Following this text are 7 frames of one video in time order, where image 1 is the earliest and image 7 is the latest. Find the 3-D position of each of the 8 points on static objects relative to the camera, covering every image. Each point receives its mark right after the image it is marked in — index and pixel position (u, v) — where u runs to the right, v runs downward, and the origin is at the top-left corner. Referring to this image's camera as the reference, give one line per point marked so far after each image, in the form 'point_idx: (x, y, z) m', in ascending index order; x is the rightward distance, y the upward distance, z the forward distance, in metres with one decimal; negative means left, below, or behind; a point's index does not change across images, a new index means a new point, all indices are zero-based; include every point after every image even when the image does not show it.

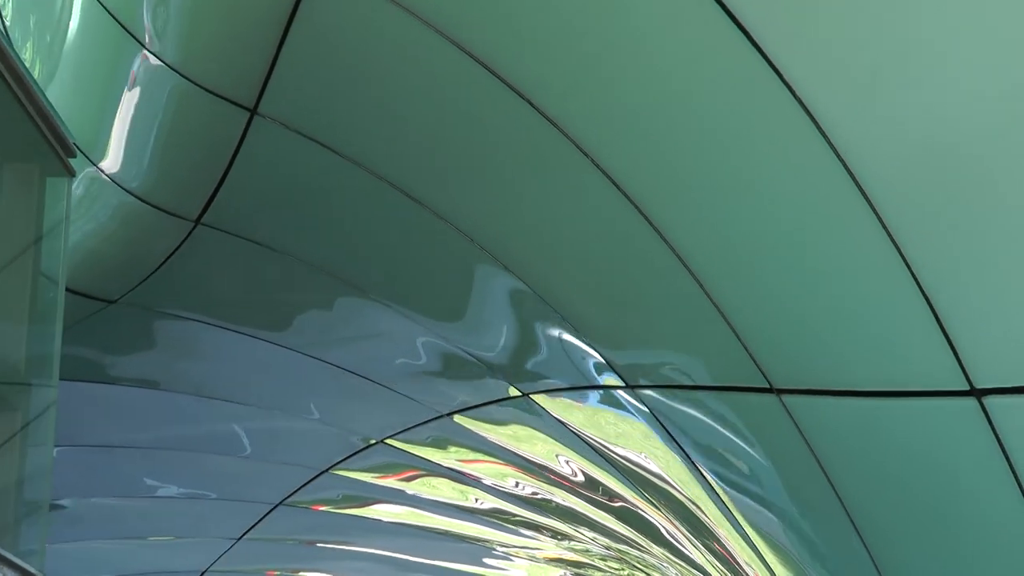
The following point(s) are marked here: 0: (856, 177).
0: (+2.3, +0.8, +6.1) m
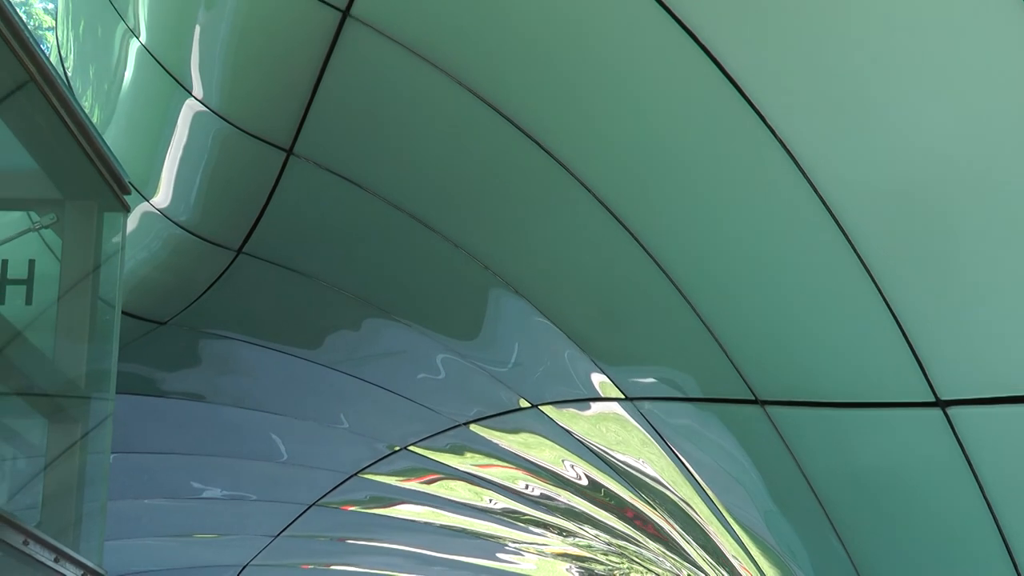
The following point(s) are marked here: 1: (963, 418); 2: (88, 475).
0: (+2.4, +0.7, +6.9) m
1: (+3.4, -1.0, +7.0) m
2: (-3.9, -1.7, +8.7) m
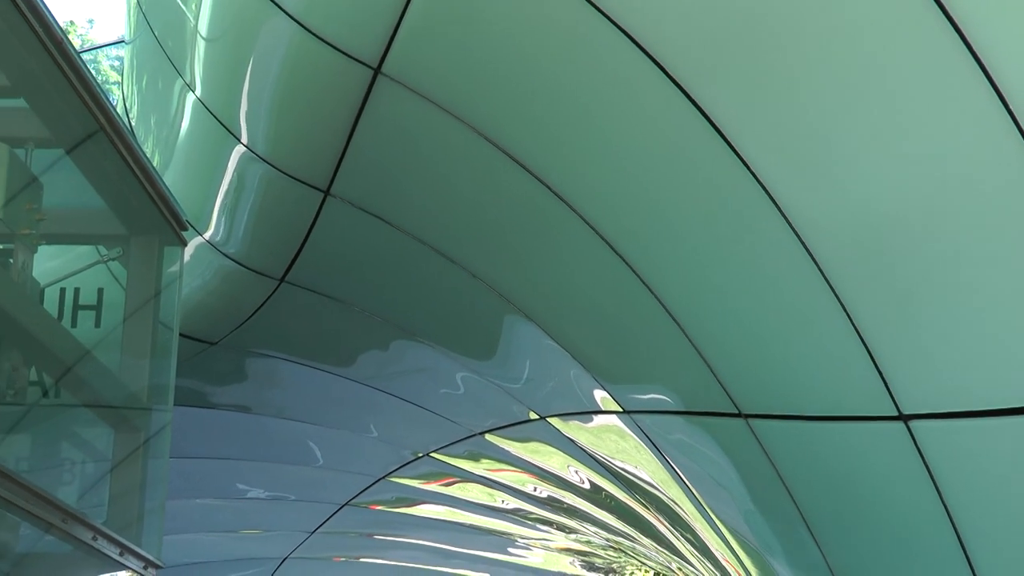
0: (+2.5, +0.5, +7.9) m
1: (+3.5, -1.2, +7.9) m
2: (-3.8, -2.0, +9.8) m
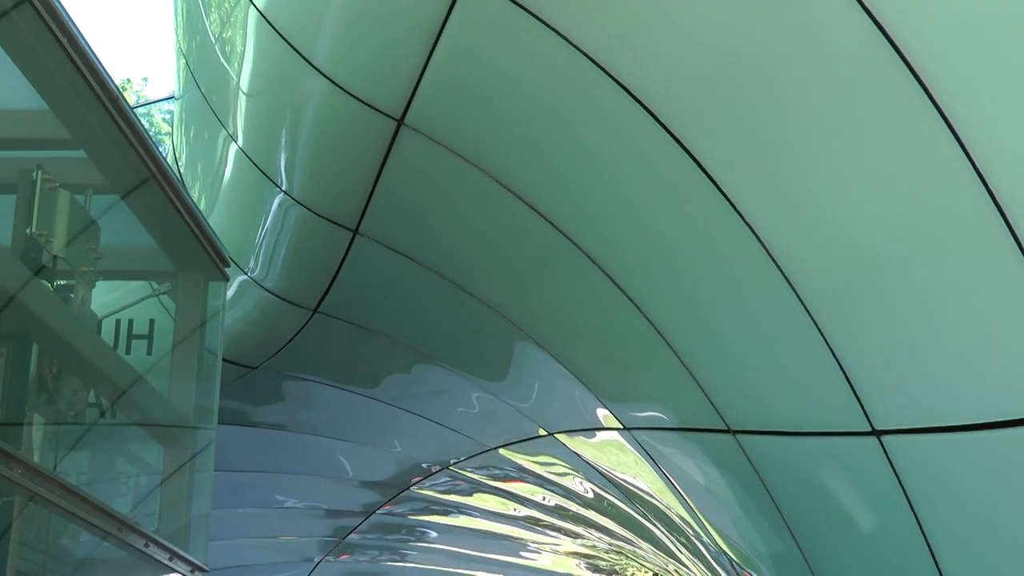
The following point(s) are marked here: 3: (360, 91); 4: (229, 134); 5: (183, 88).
0: (+2.6, +0.2, +8.8) m
1: (+3.6, -1.5, +8.8) m
2: (-3.7, -2.3, +10.7) m
3: (-1.7, +2.3, +10.7) m
4: (-4.0, +2.1, +13.2) m
5: (-5.0, +3.0, +14.4) m
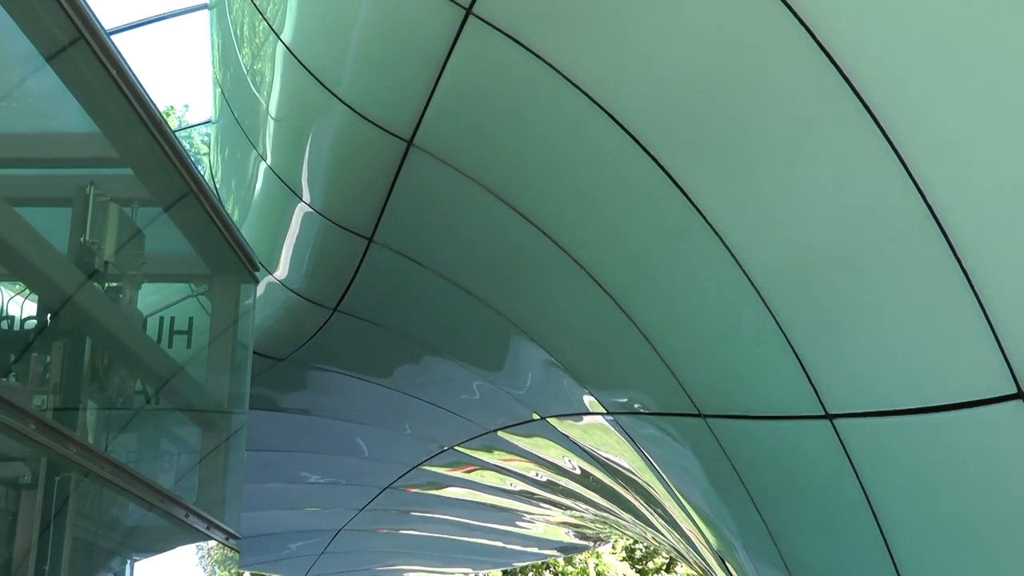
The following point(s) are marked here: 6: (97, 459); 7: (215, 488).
0: (+2.5, +0.2, +10.1) m
1: (+3.5, -1.5, +10.0) m
2: (-3.7, -2.3, +12.0) m
3: (-1.8, +2.2, +12.0) m
4: (-4.0, +2.1, +14.6) m
5: (-5.0, +3.0, +15.7) m
6: (-4.2, -1.7, +9.3) m
7: (-3.7, -2.5, +11.7) m
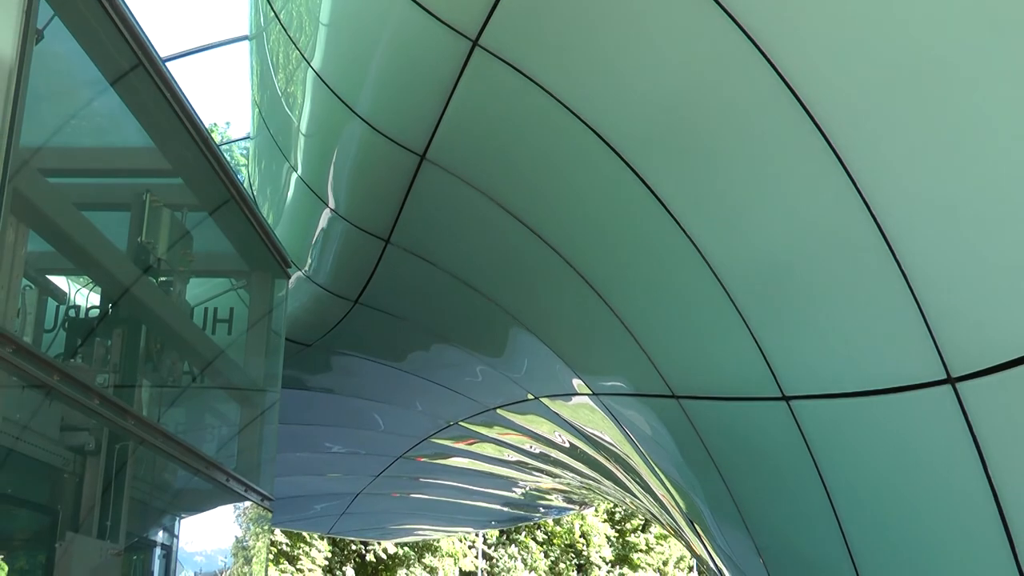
0: (+2.5, +0.2, +11.6) m
1: (+3.5, -1.5, +11.5) m
2: (-3.7, -2.3, +13.7) m
3: (-1.7, +2.3, +13.7) m
4: (-3.9, +2.2, +16.2) m
5: (-4.8, +3.0, +17.4) m
6: (-4.2, -1.7, +11.0) m
7: (-3.8, -2.4, +13.3) m
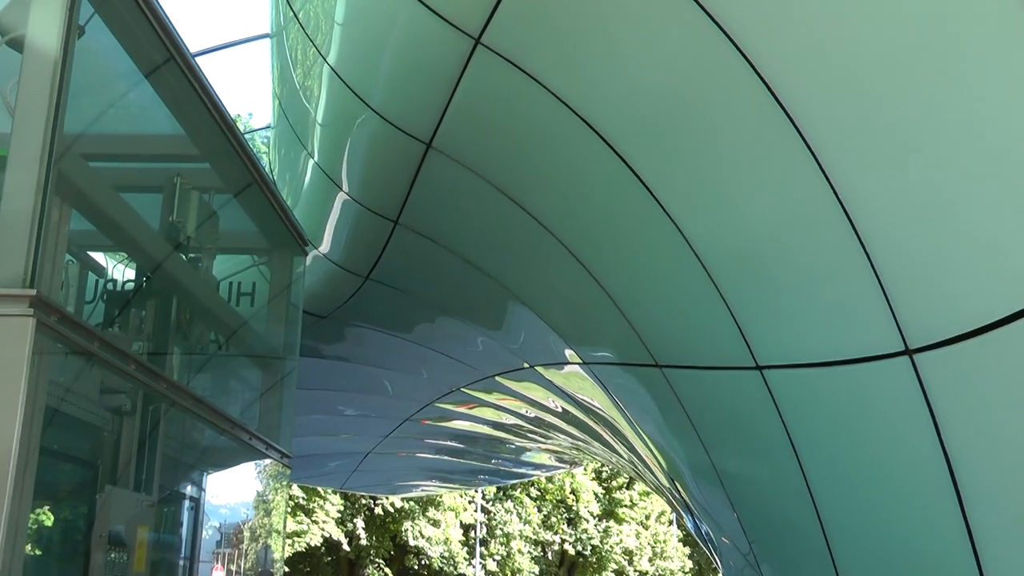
0: (+2.4, +0.5, +12.6) m
1: (+3.4, -1.2, +12.5) m
2: (-3.7, -1.9, +14.9) m
3: (-1.7, +2.7, +14.8) m
4: (-3.8, +2.6, +17.4) m
5: (-4.7, +3.5, +18.6) m
6: (-4.3, -1.3, +12.2) m
7: (-3.8, -2.1, +14.5) m
